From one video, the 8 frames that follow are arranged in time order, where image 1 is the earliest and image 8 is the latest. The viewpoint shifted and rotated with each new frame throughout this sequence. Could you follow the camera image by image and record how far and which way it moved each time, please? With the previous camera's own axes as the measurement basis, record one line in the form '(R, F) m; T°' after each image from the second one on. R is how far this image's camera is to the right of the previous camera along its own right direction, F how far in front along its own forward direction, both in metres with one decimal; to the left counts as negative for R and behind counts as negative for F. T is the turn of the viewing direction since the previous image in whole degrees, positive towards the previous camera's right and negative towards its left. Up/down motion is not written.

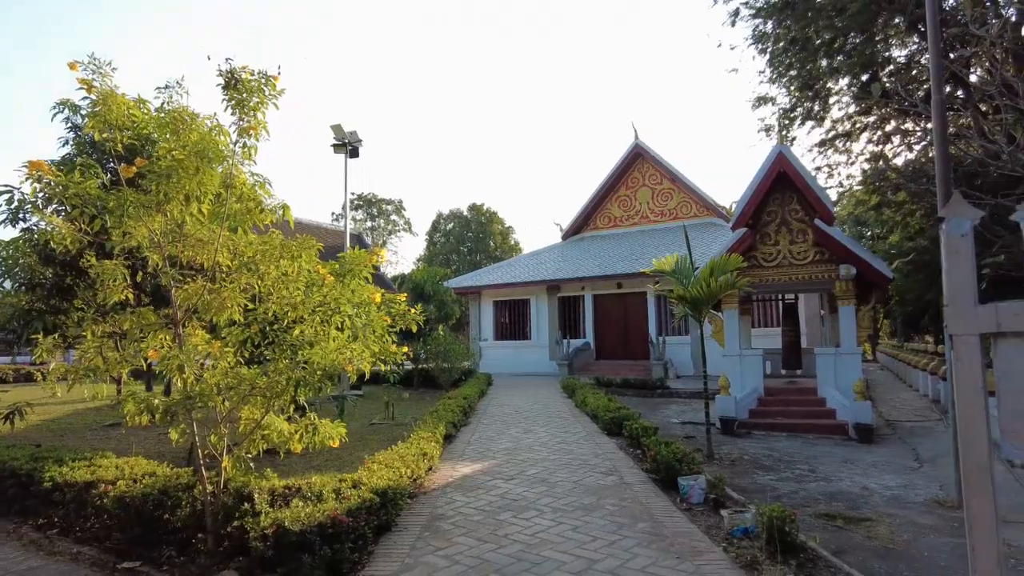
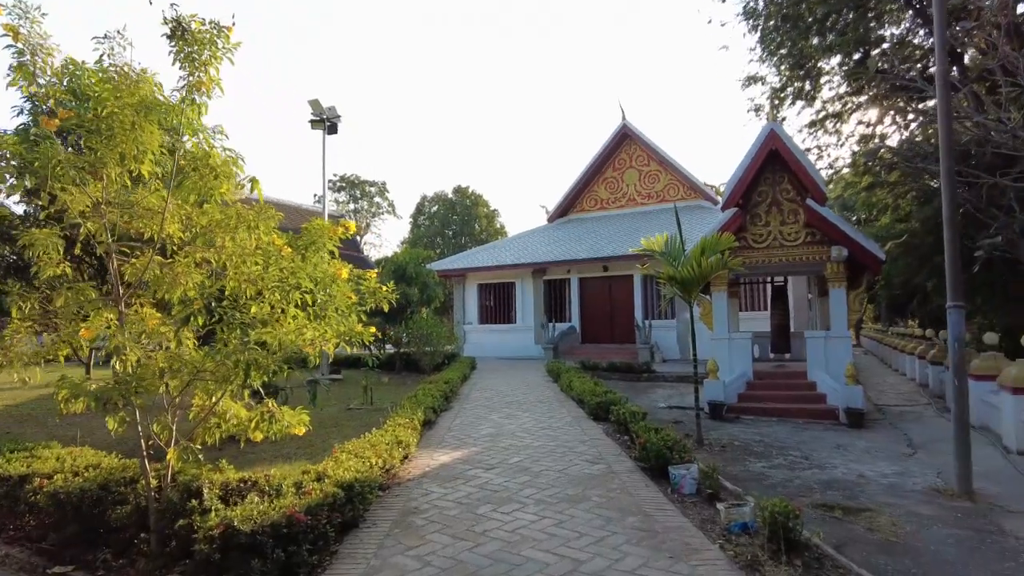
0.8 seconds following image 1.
(0.0, +0.3) m; +1°
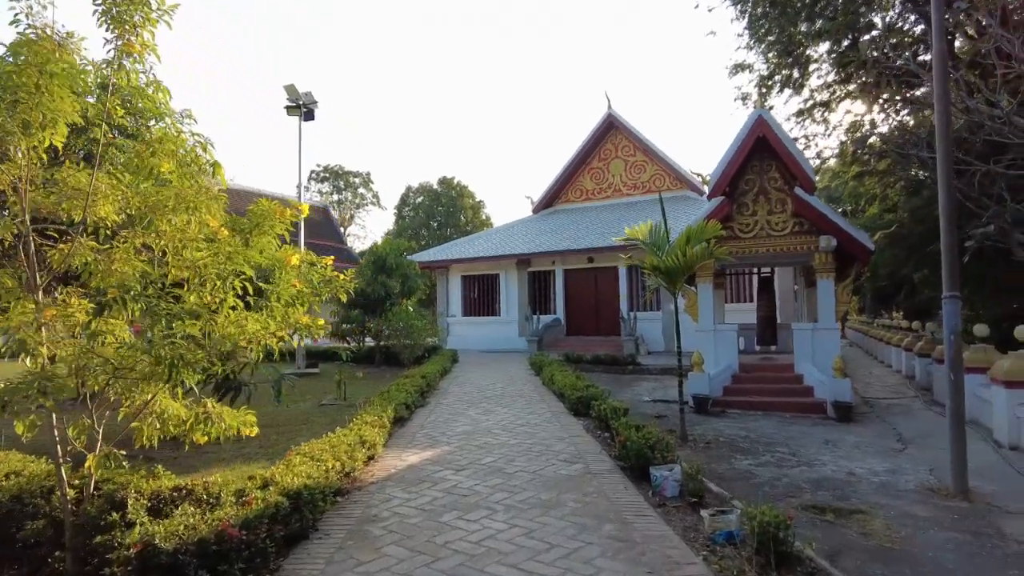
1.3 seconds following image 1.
(+0.1, +0.3) m; +1°
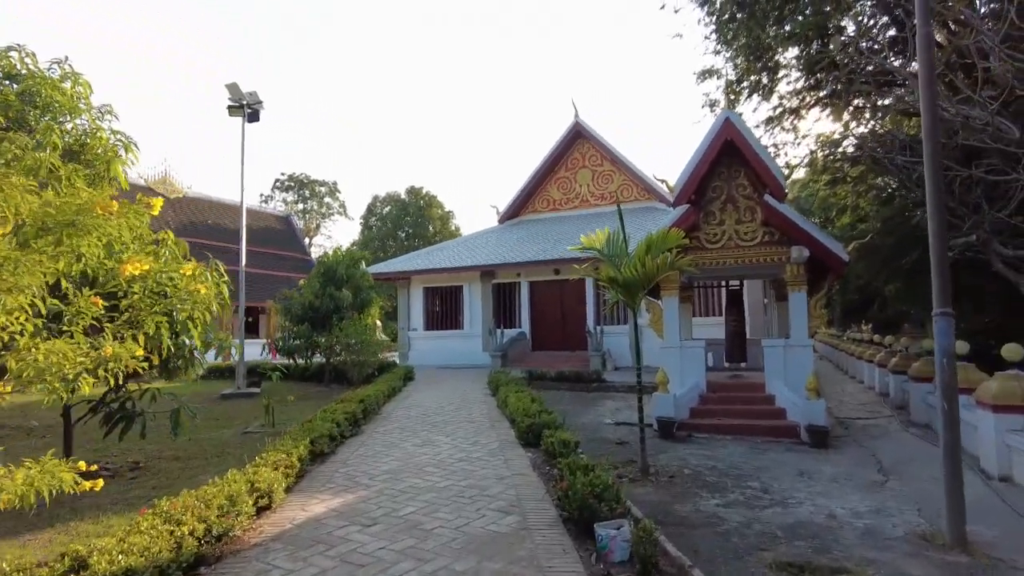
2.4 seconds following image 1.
(+0.3, +0.7) m; +2°
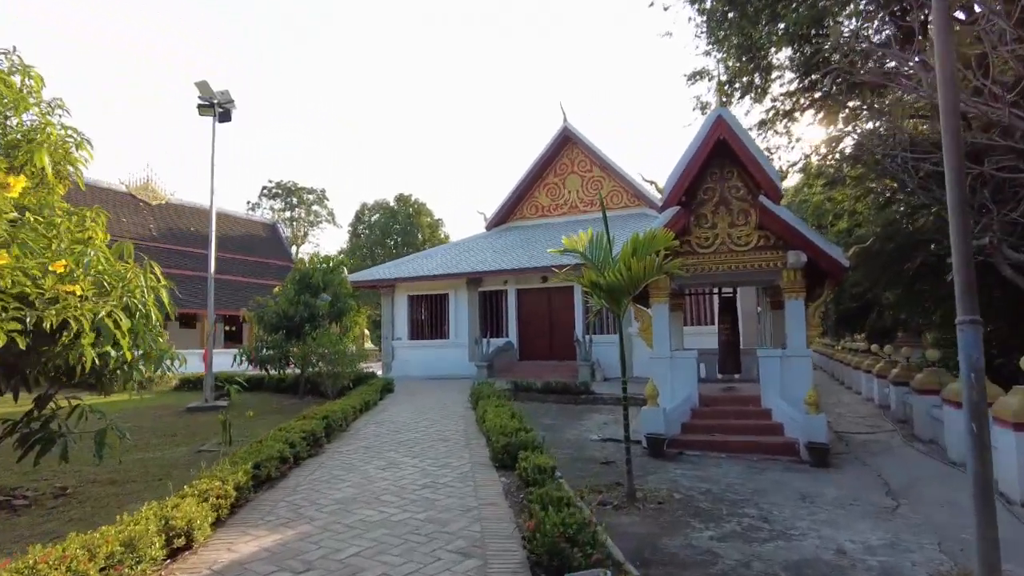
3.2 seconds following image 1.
(+0.2, +0.5) m; +1°
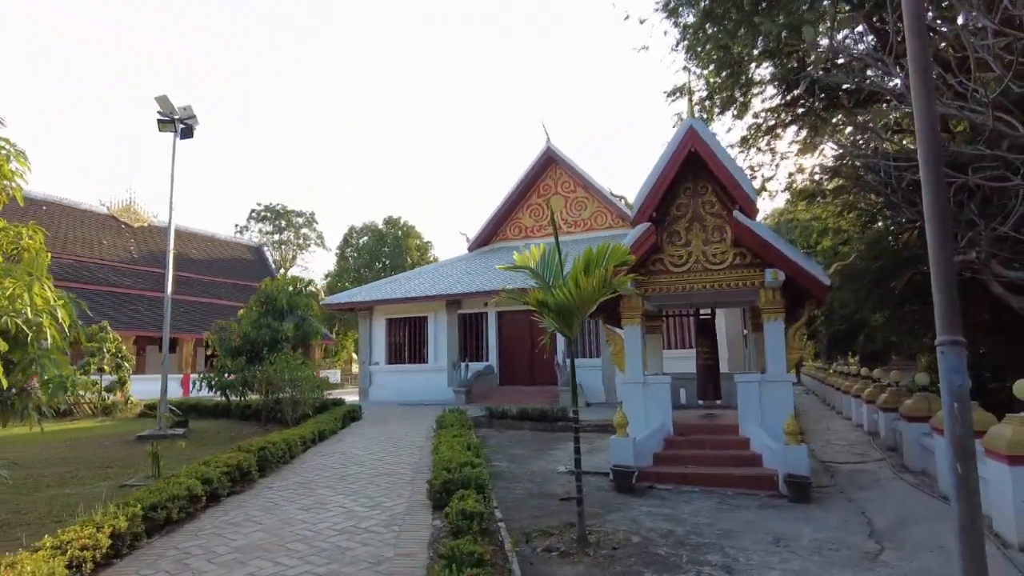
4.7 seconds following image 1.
(+0.4, +0.5) m; 0°
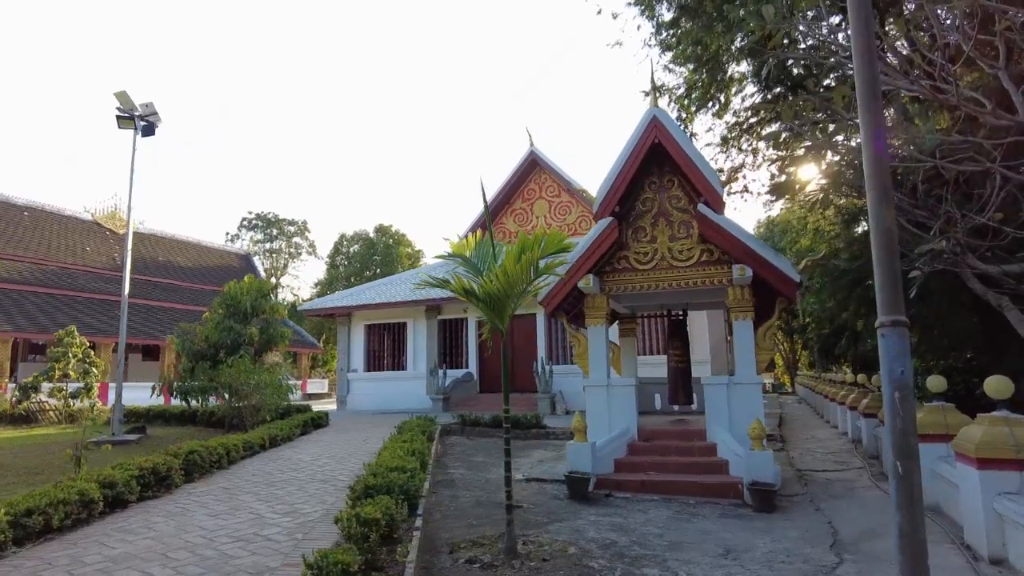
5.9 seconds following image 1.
(+0.5, +0.4) m; 0°
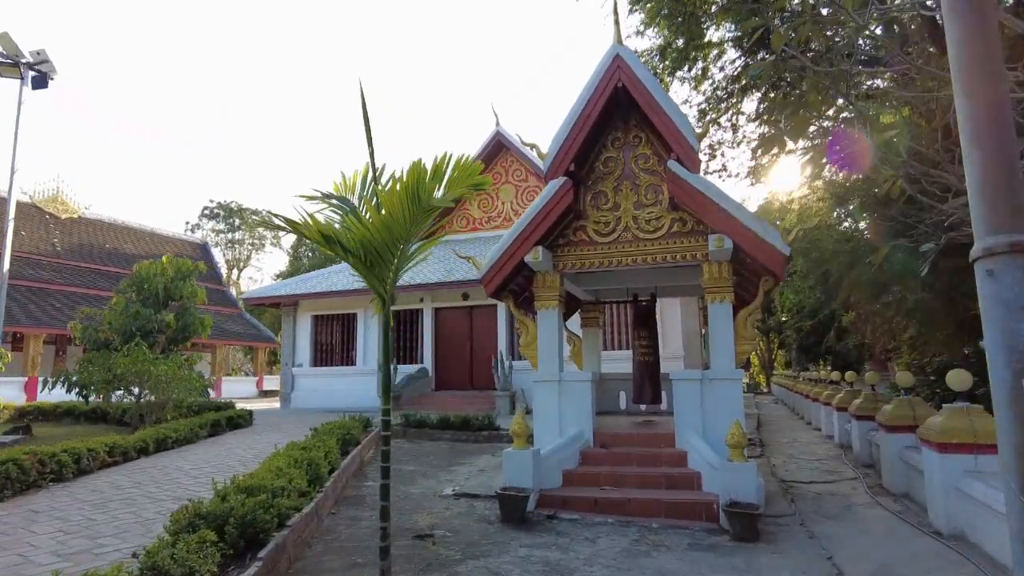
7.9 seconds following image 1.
(+0.4, +1.3) m; +2°
